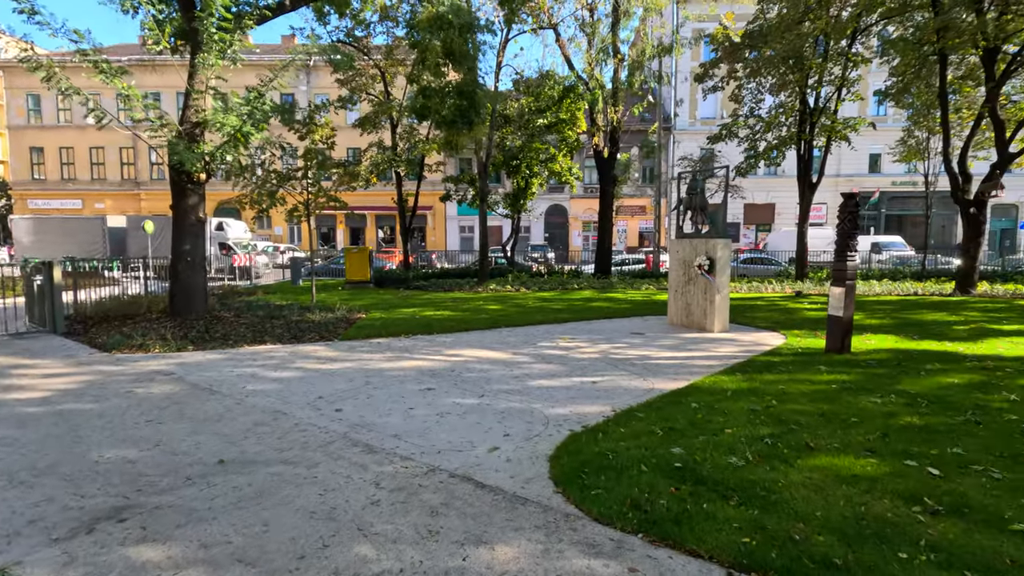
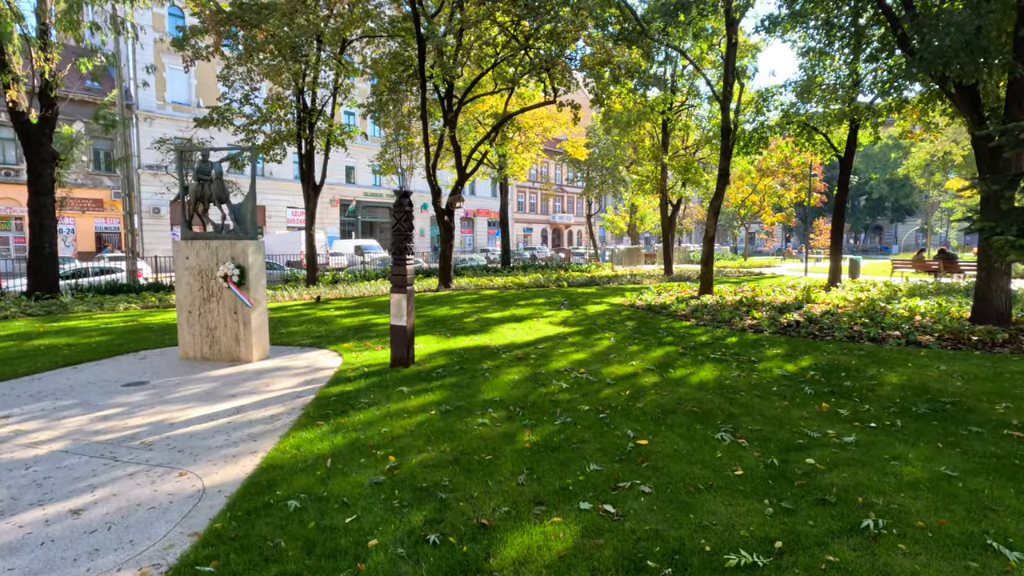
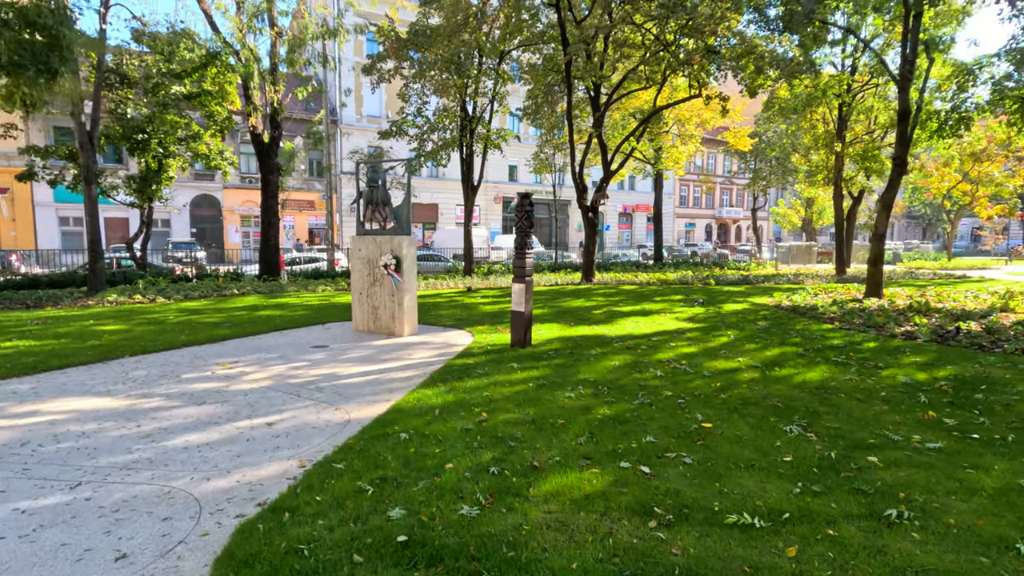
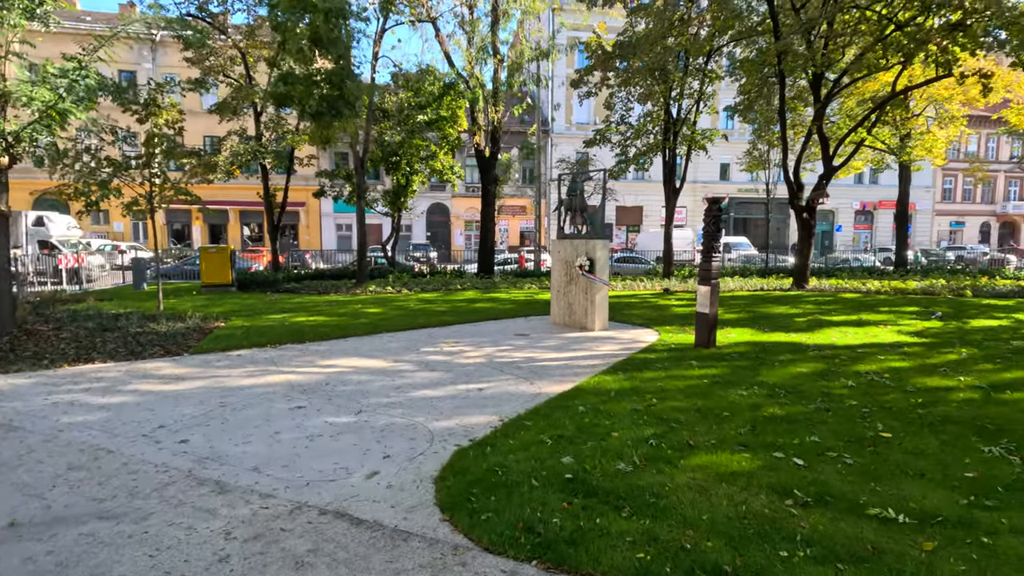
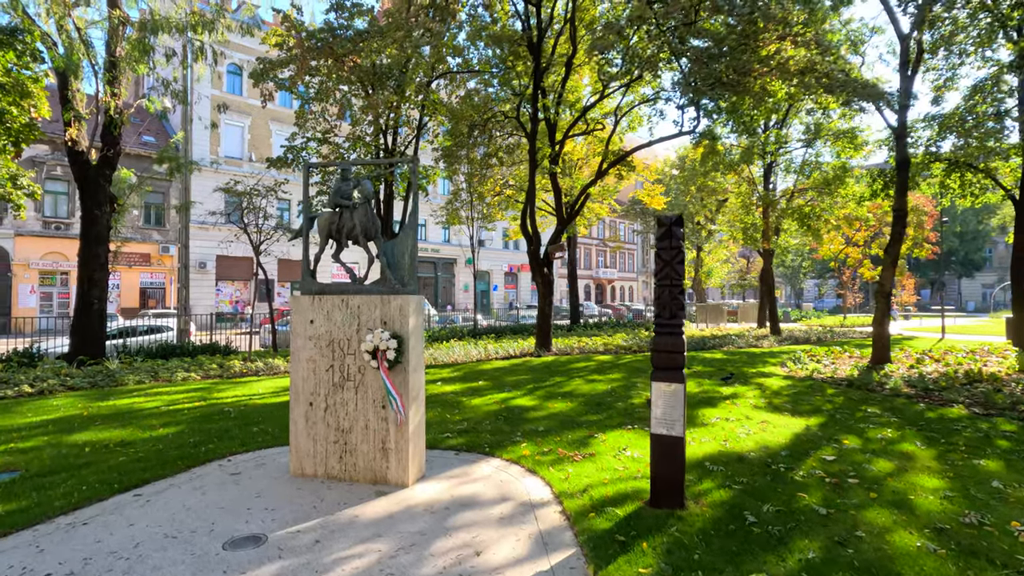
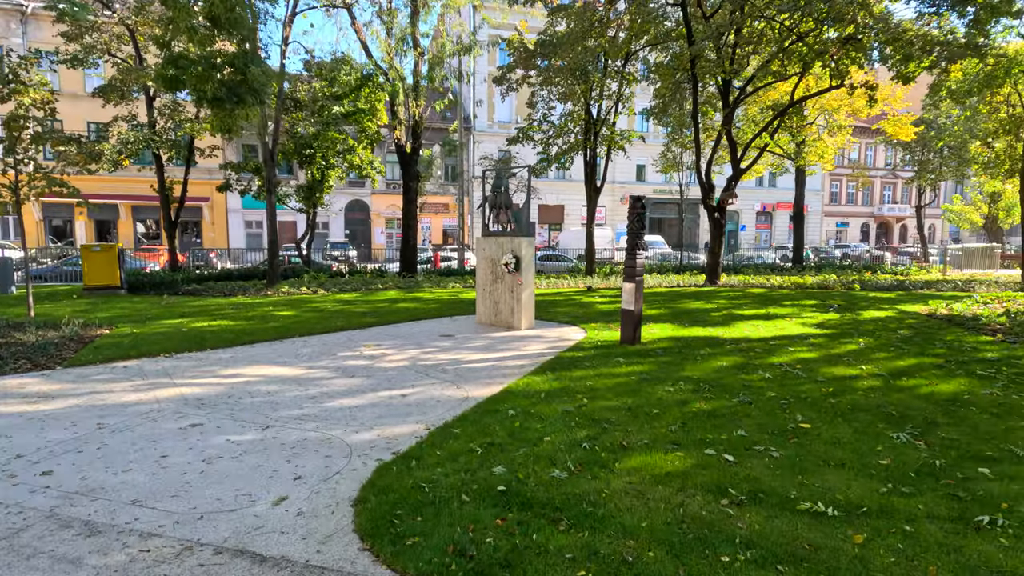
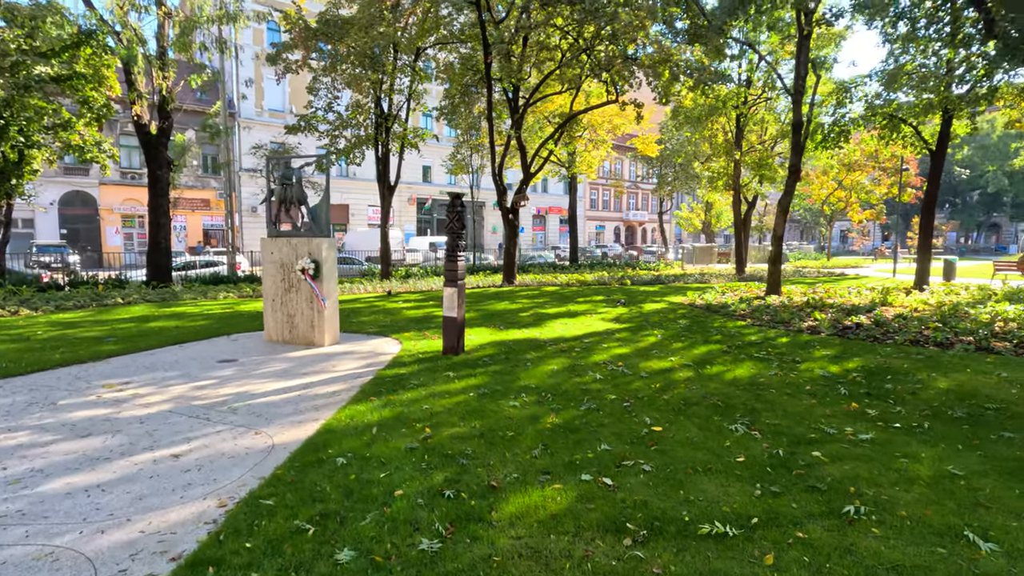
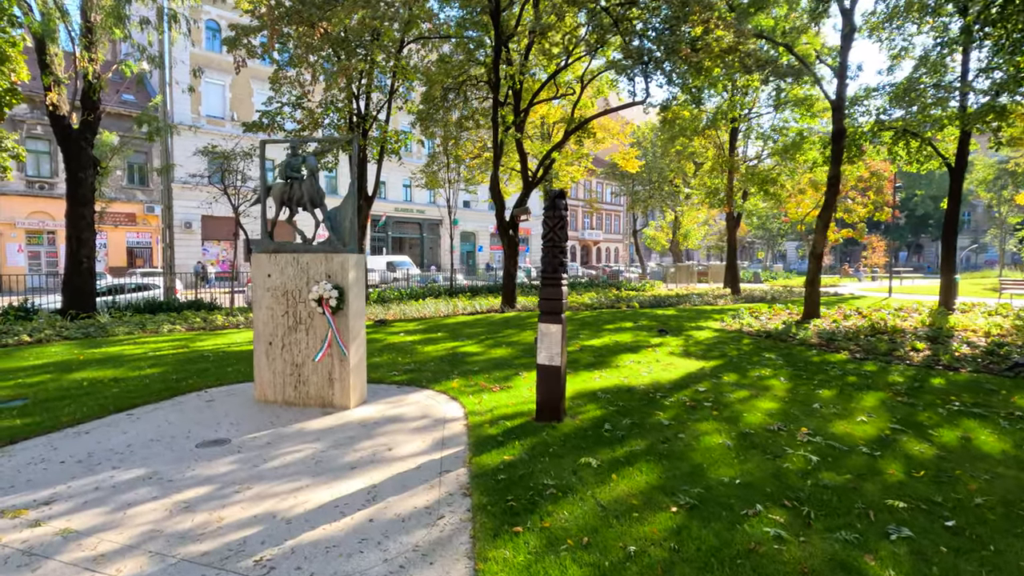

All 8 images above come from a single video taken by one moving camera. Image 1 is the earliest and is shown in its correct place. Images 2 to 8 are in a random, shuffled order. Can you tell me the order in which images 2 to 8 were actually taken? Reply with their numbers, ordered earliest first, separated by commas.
4, 6, 3, 7, 2, 8, 5
